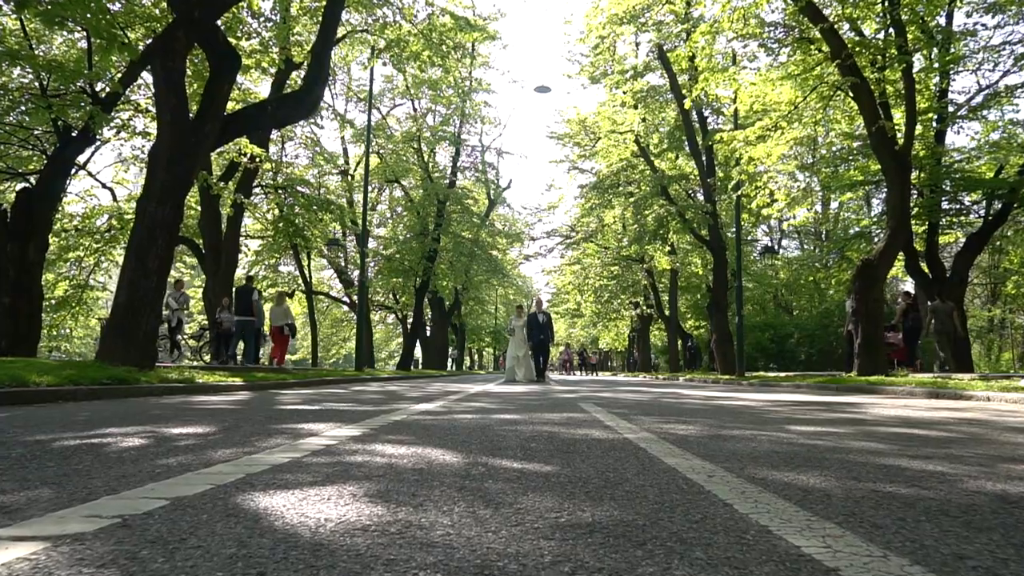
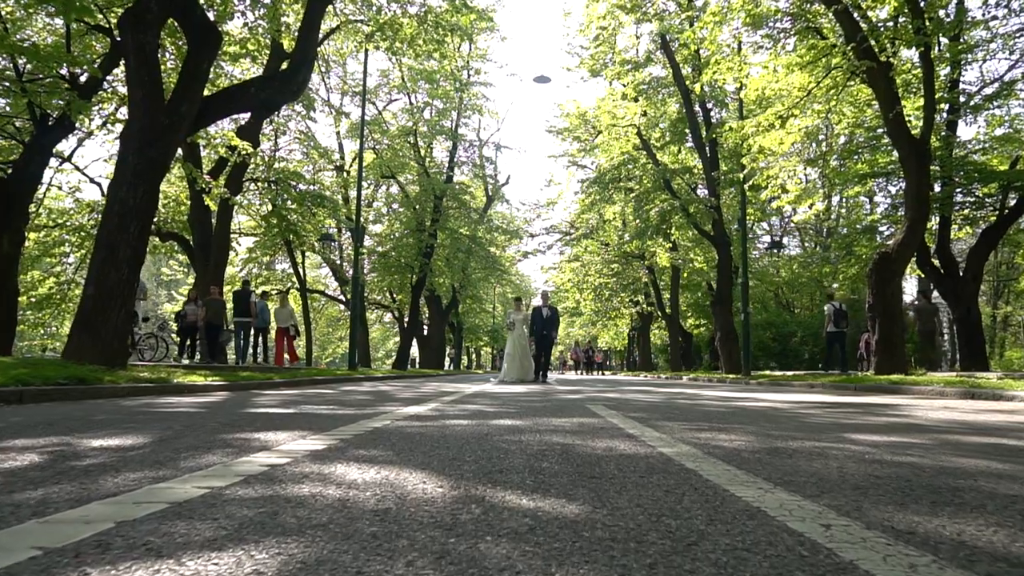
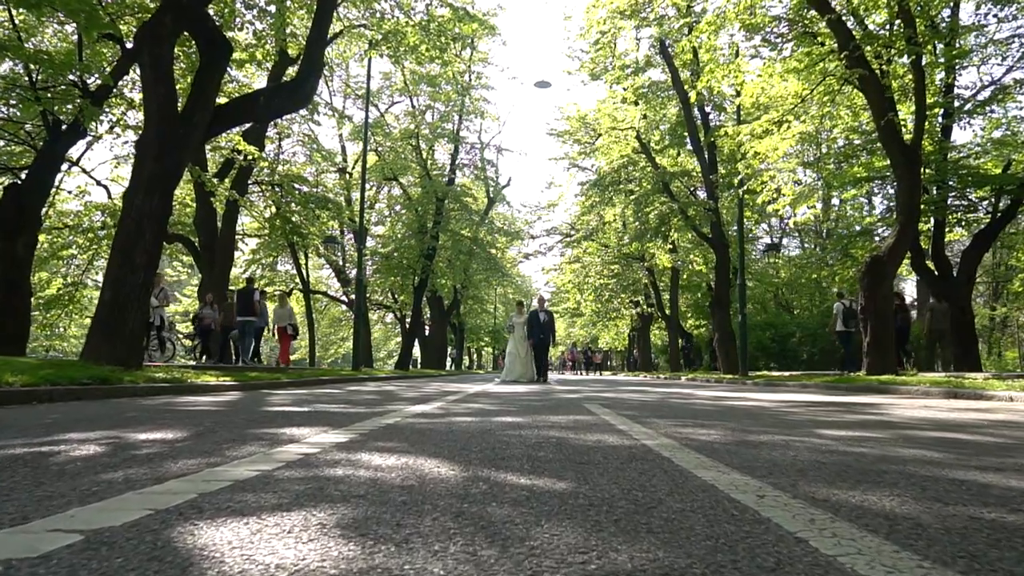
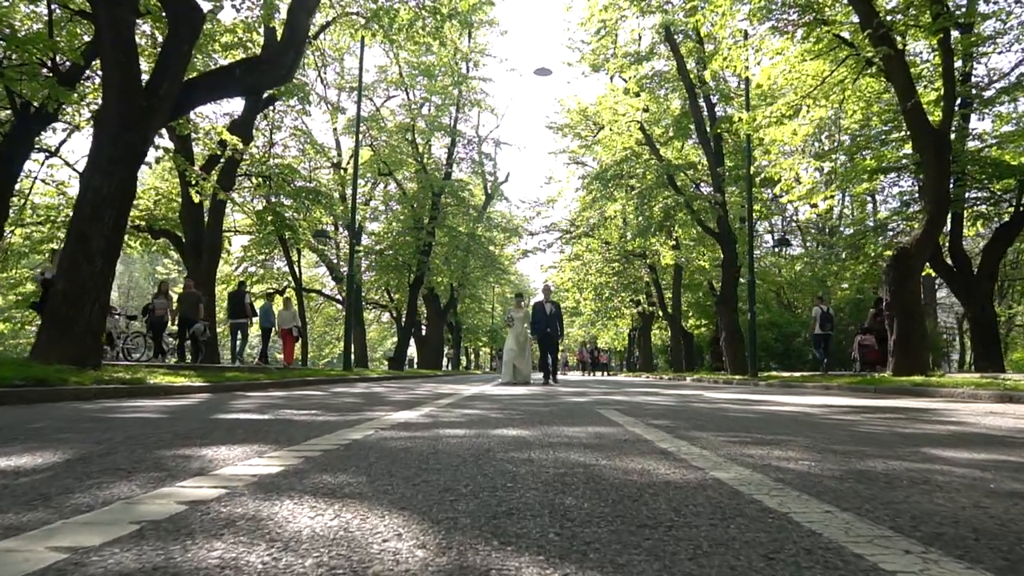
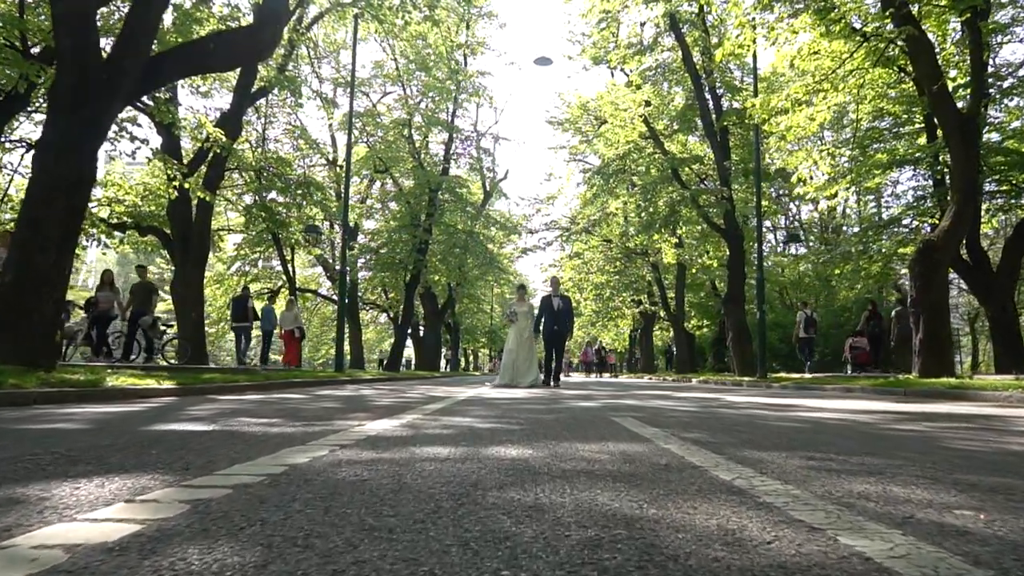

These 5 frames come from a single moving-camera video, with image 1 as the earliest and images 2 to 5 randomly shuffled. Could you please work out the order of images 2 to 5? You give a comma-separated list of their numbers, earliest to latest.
3, 2, 4, 5
